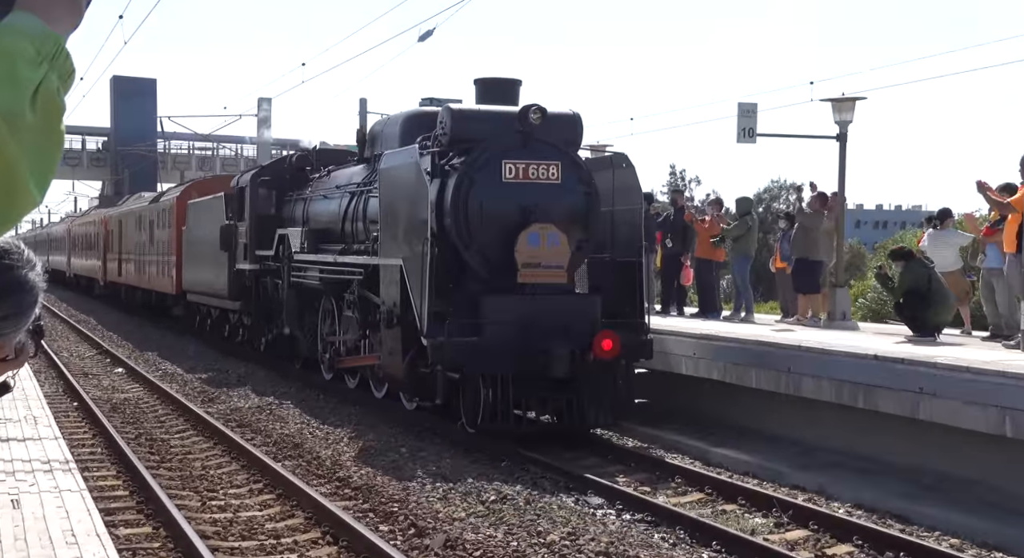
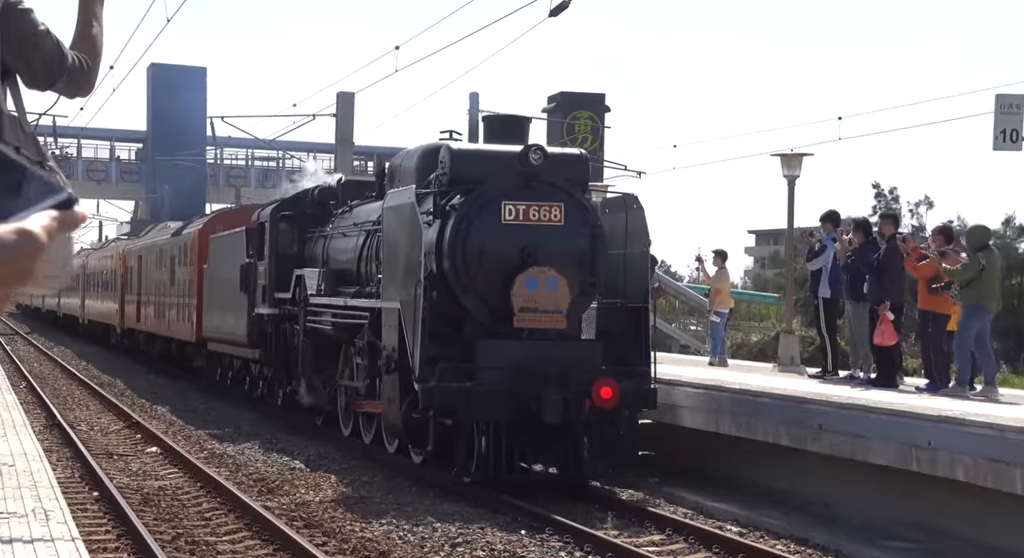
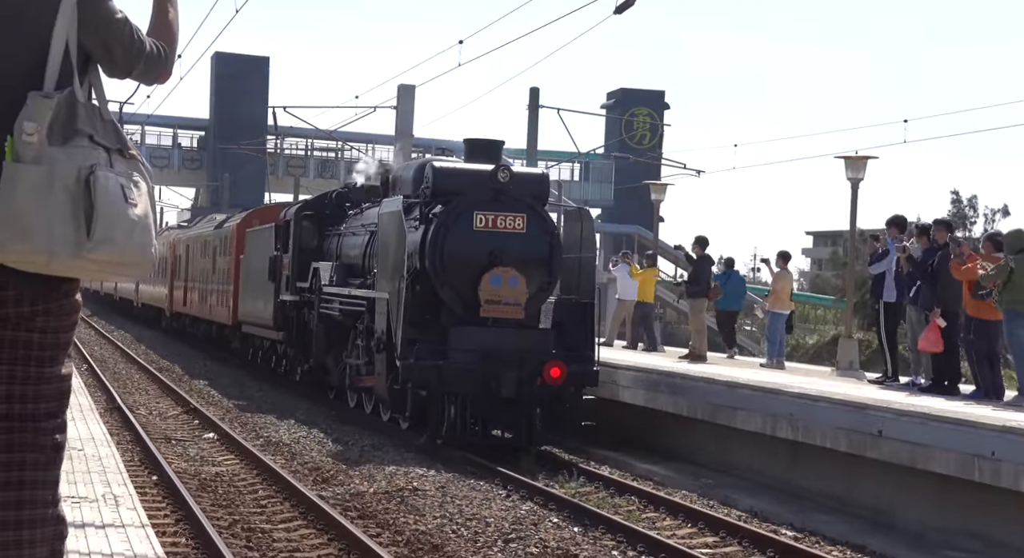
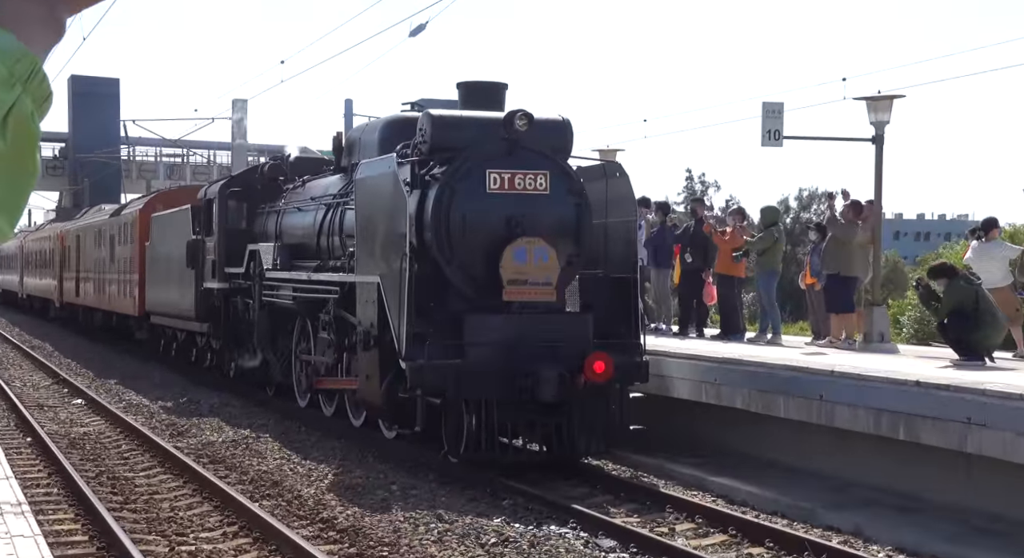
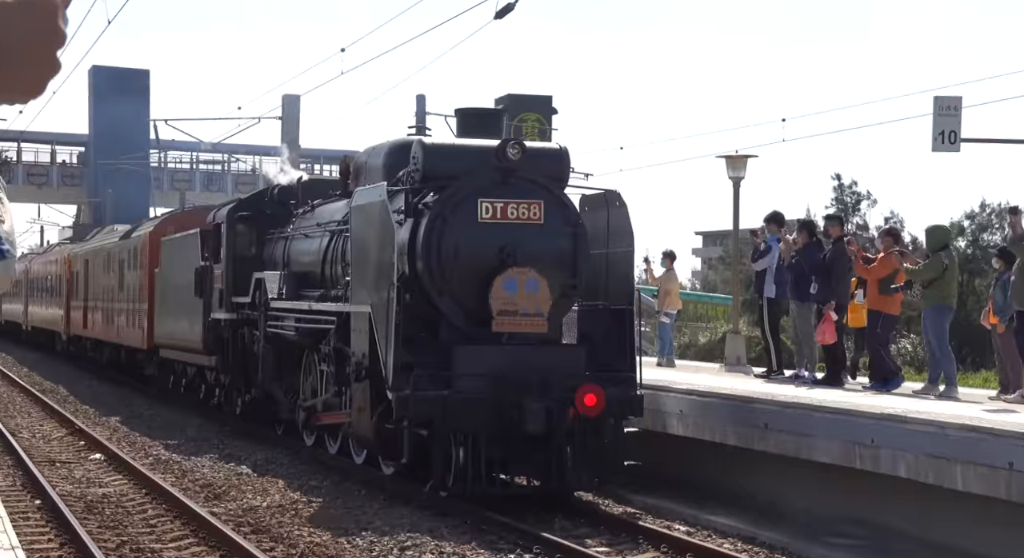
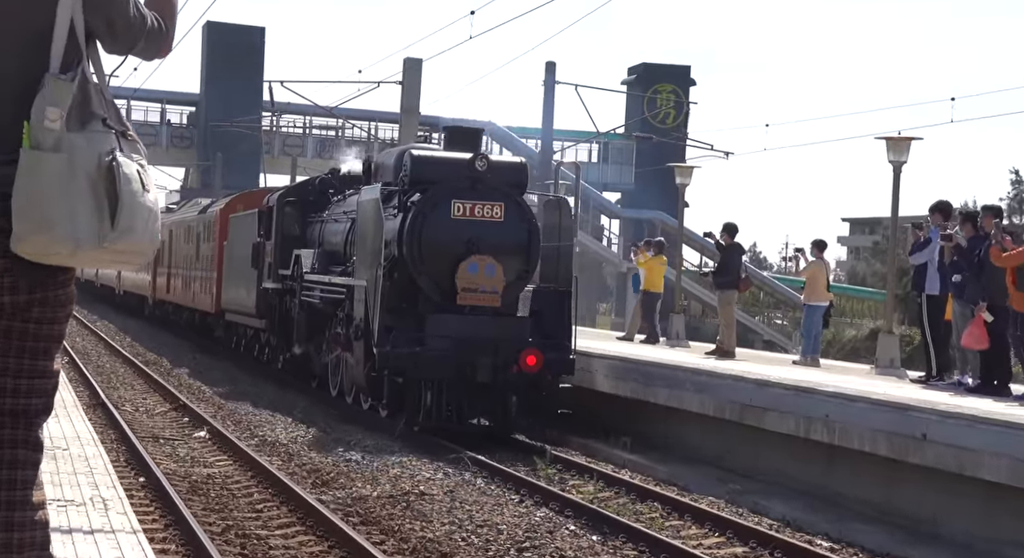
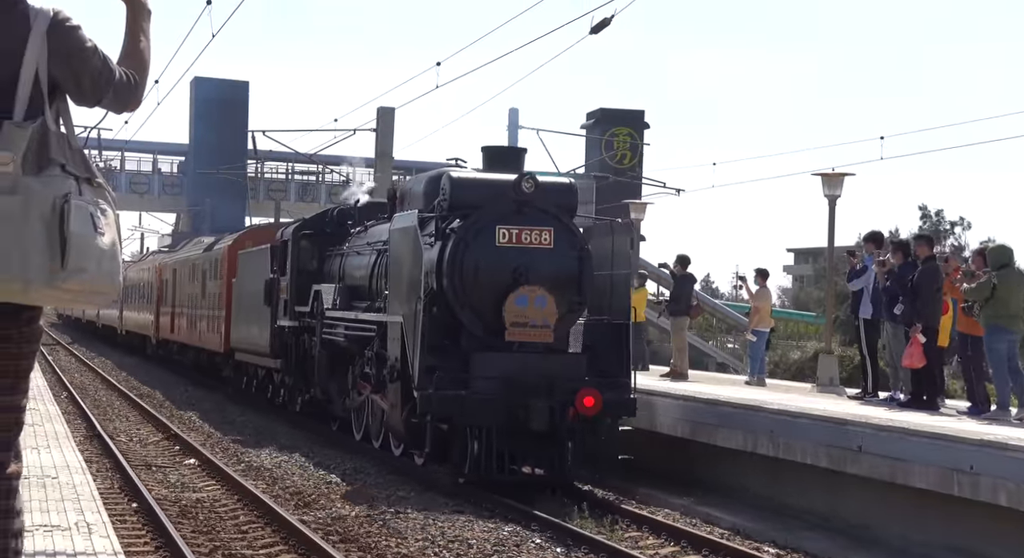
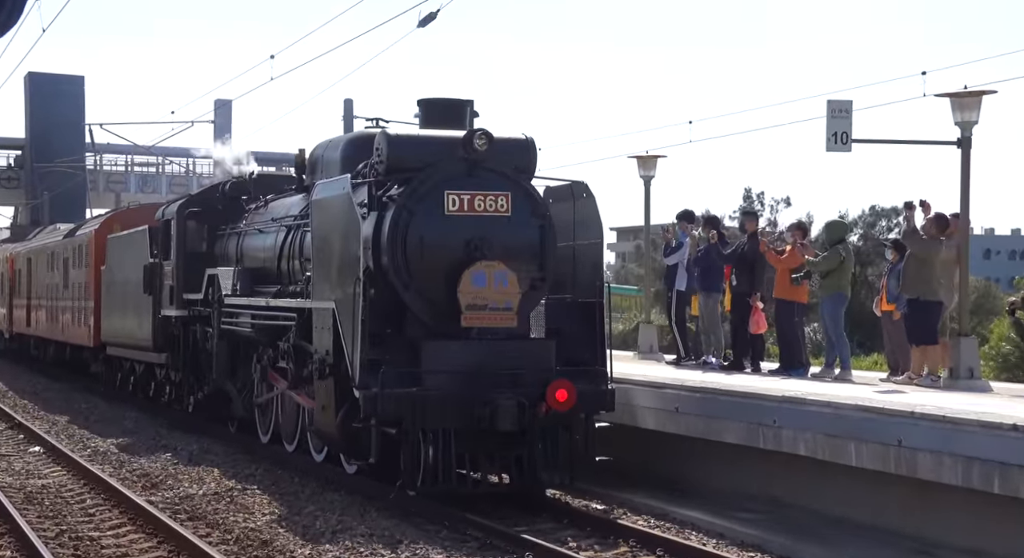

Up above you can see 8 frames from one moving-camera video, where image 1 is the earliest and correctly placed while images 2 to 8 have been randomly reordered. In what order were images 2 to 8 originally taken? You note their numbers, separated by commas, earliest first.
4, 8, 5, 2, 7, 3, 6
